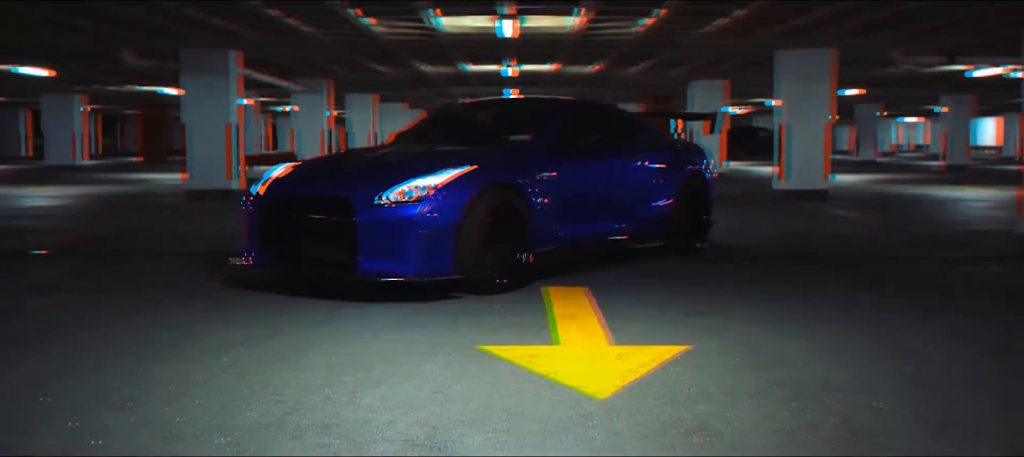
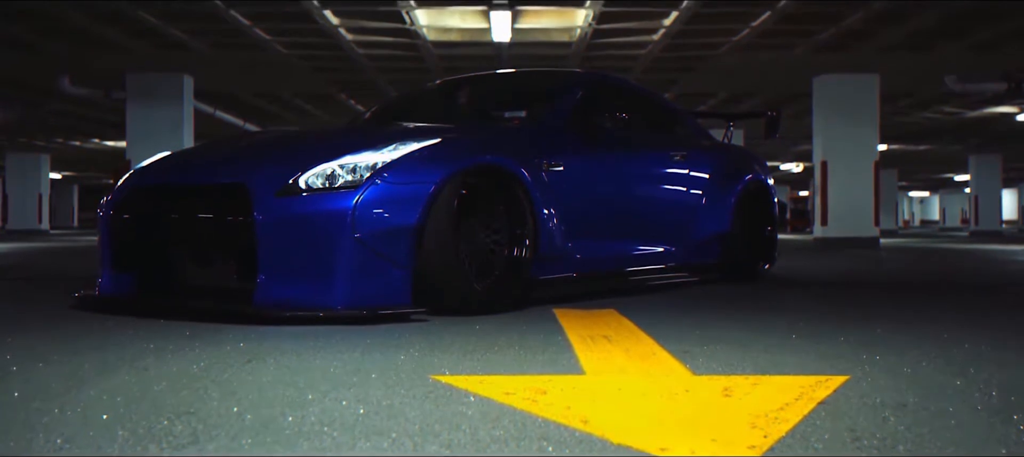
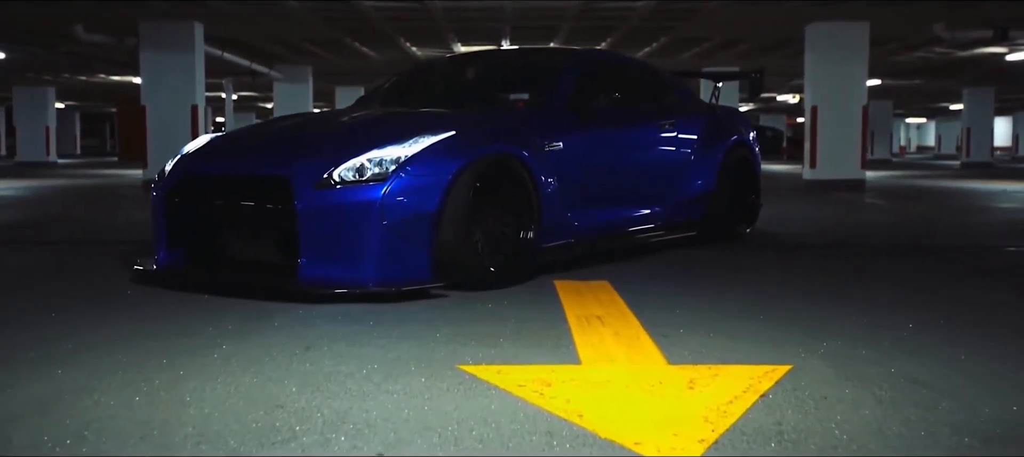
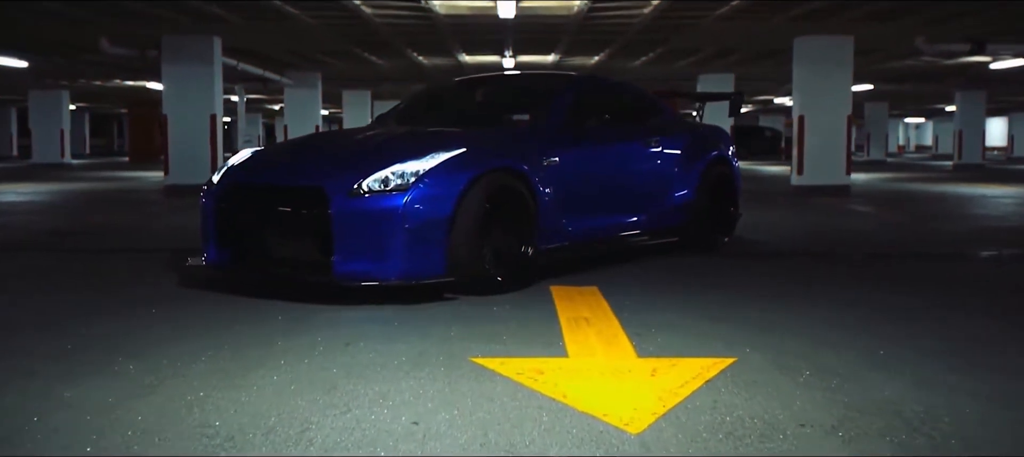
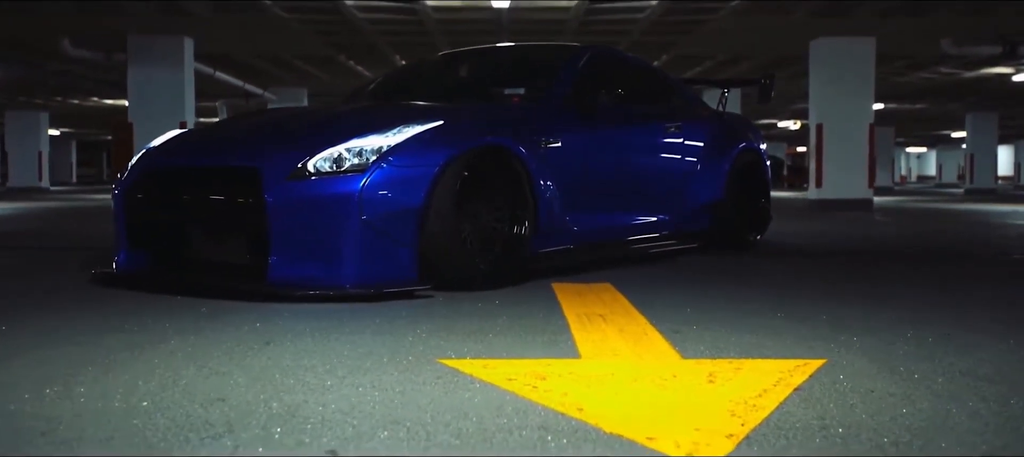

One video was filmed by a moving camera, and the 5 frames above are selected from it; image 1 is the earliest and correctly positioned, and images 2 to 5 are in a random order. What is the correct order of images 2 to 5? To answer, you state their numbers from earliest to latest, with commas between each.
4, 3, 5, 2
